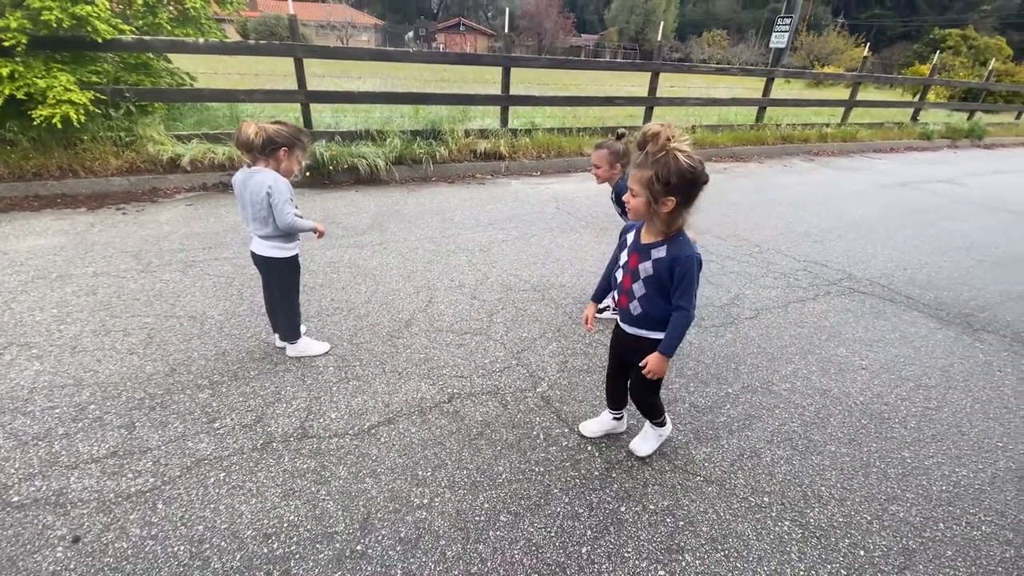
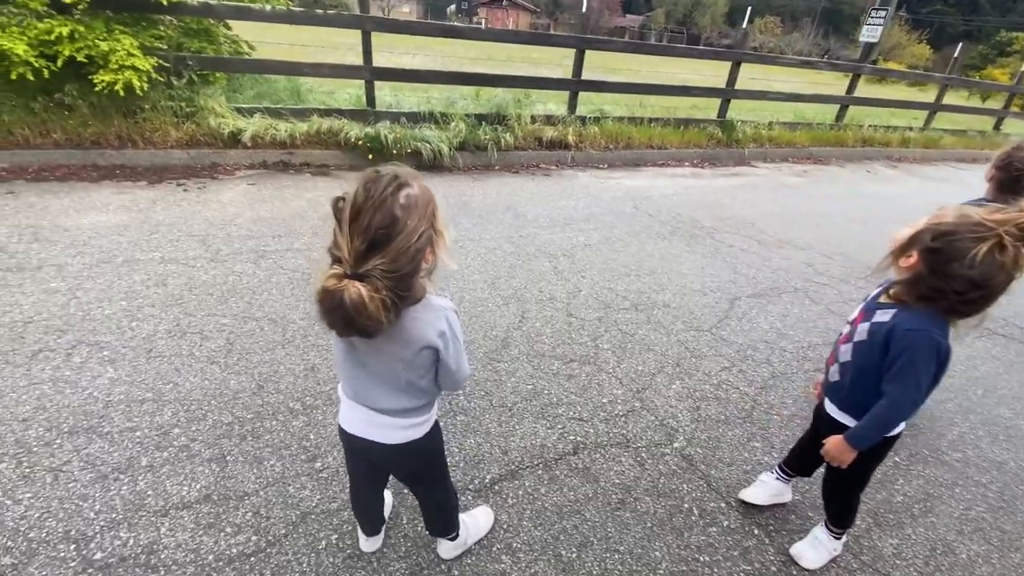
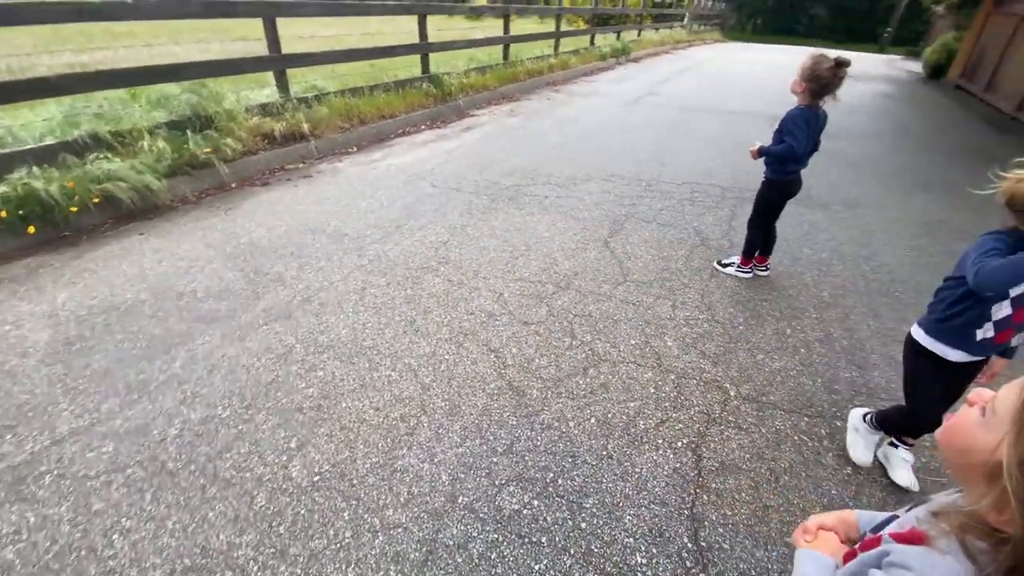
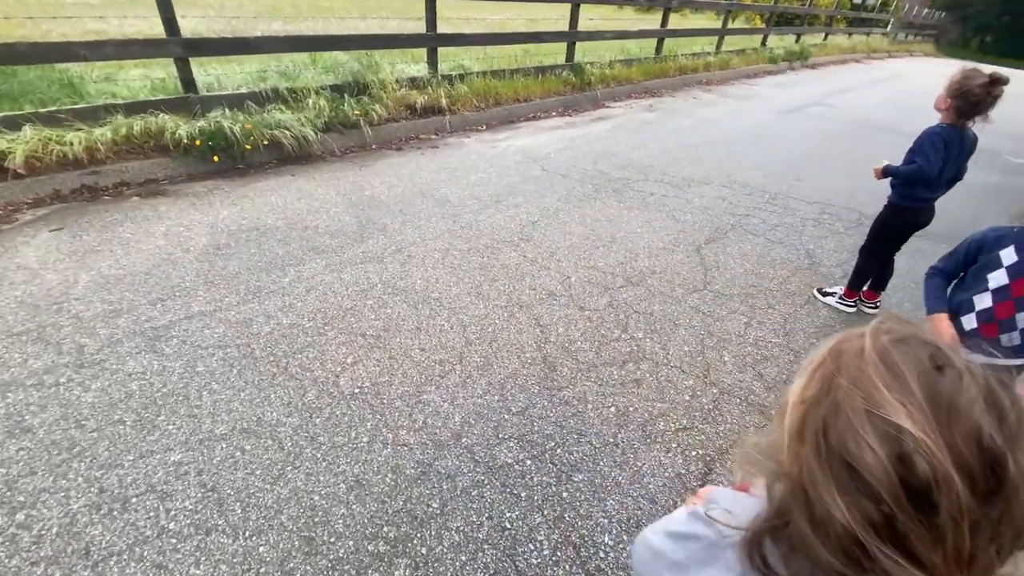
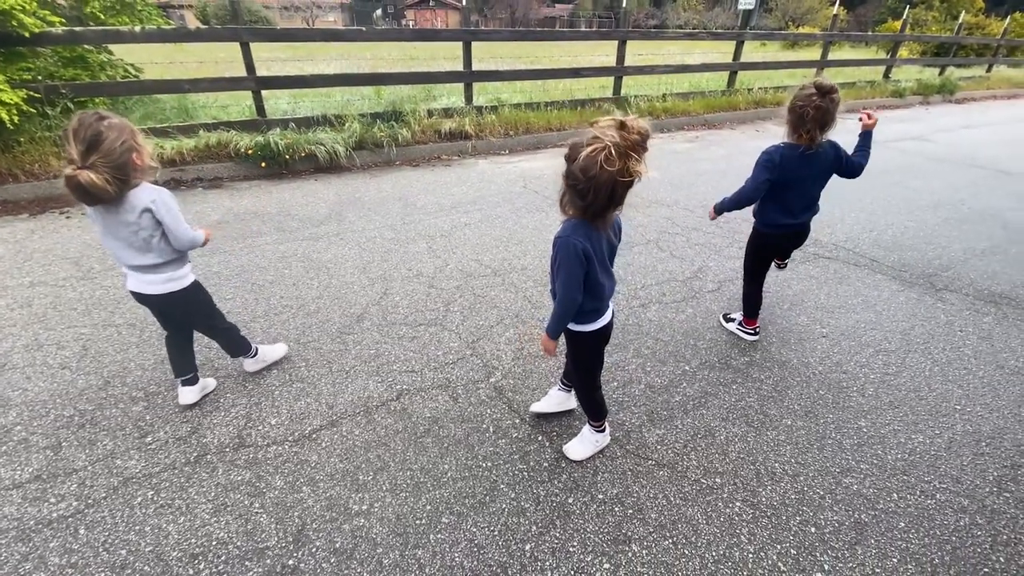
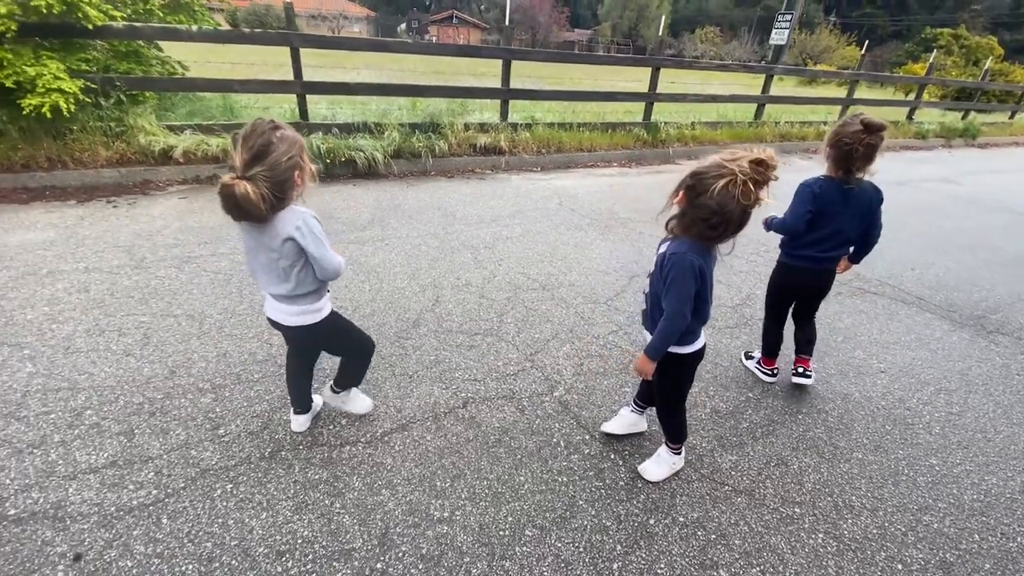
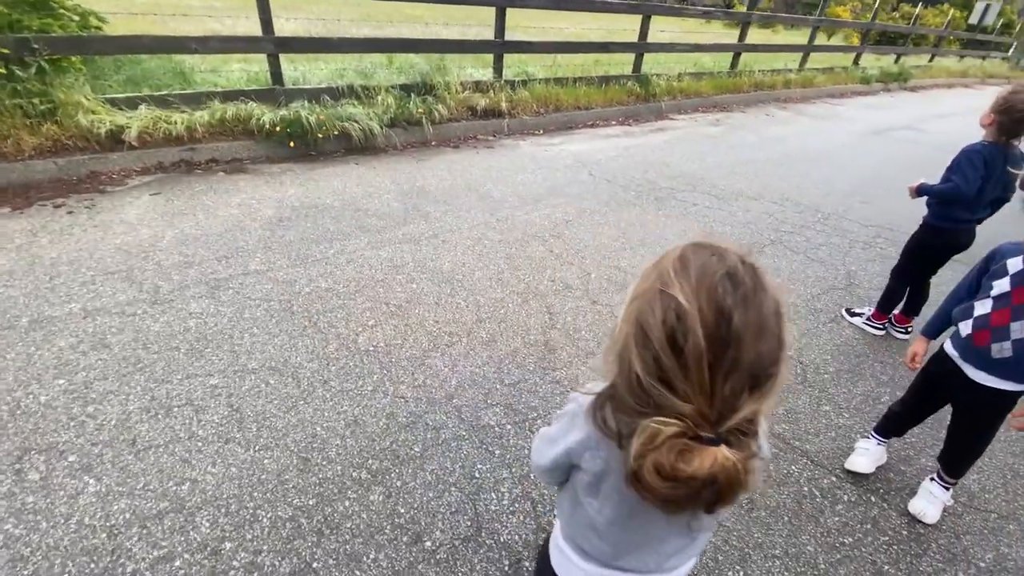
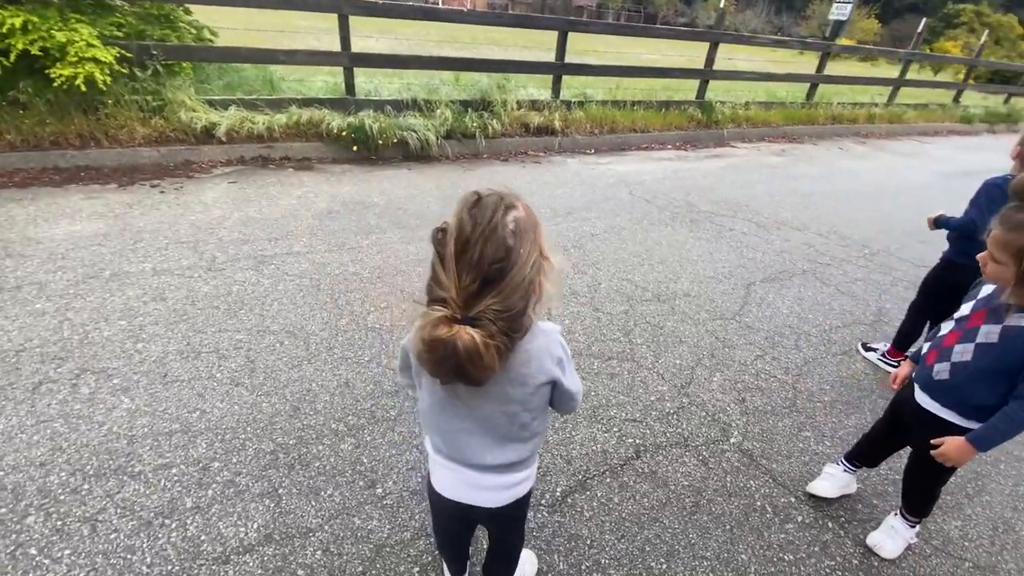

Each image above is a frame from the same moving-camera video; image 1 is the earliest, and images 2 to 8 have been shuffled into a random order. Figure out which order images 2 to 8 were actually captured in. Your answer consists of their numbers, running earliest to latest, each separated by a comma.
5, 6, 2, 8, 7, 4, 3
